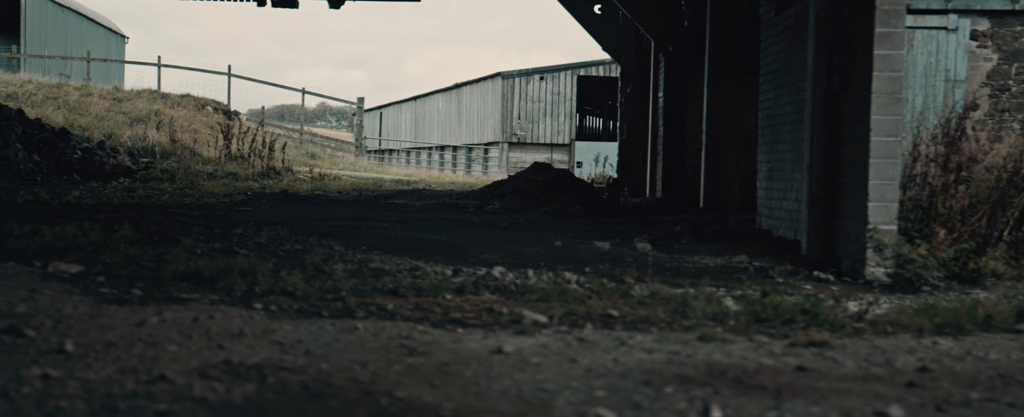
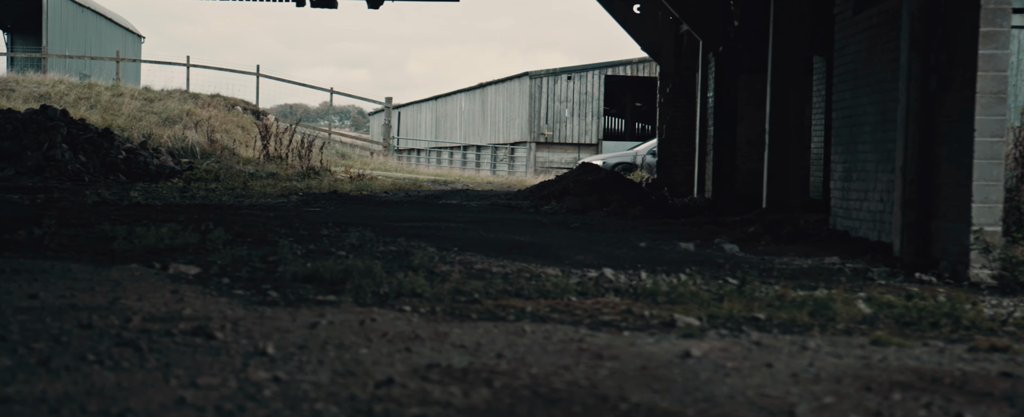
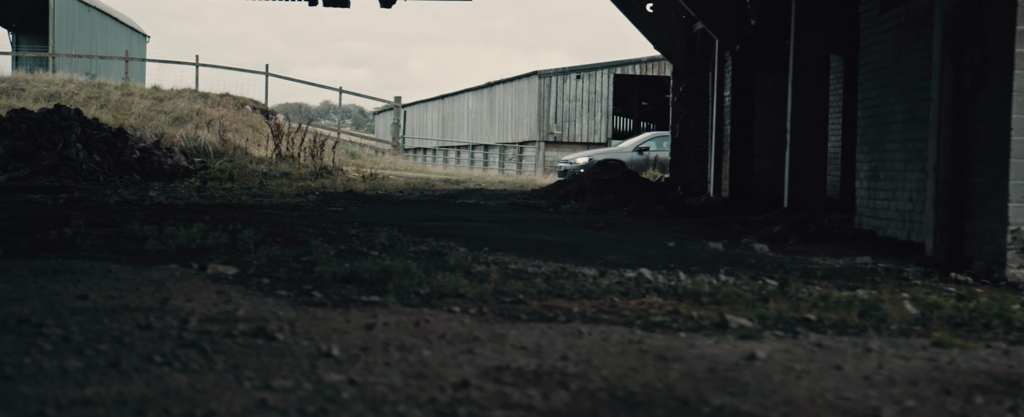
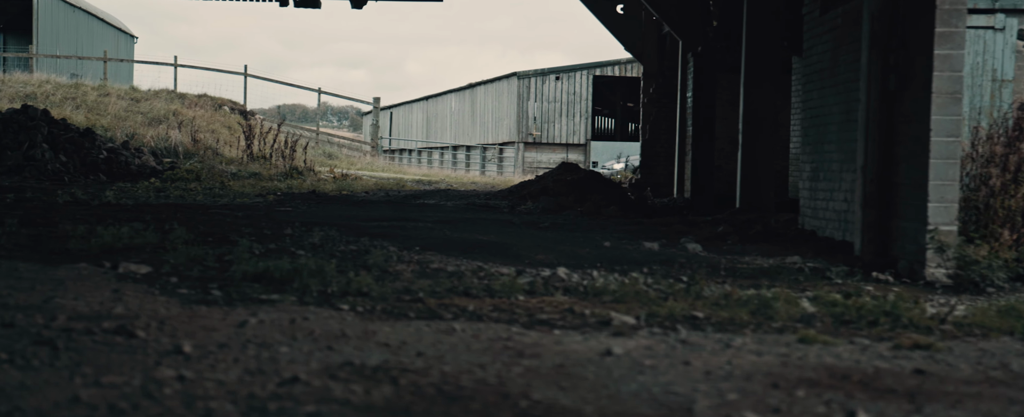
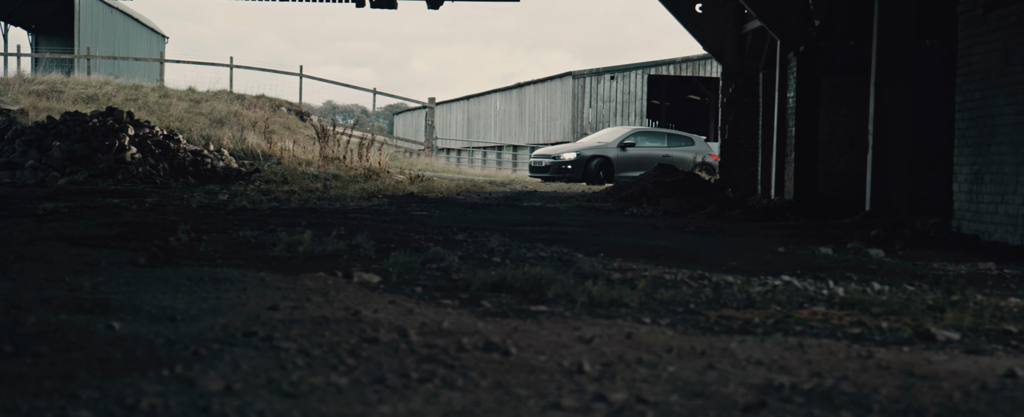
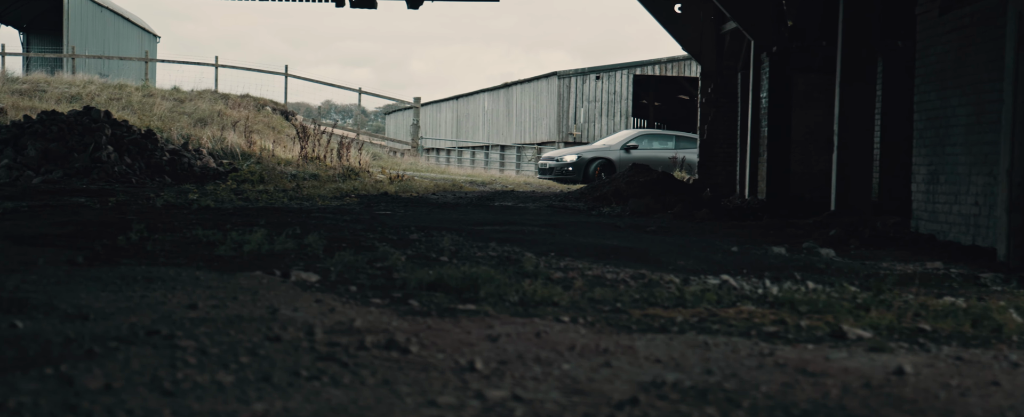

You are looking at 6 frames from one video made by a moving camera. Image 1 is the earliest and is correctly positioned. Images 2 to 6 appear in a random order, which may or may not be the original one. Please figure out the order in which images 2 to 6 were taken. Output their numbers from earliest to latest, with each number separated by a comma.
4, 2, 3, 6, 5
